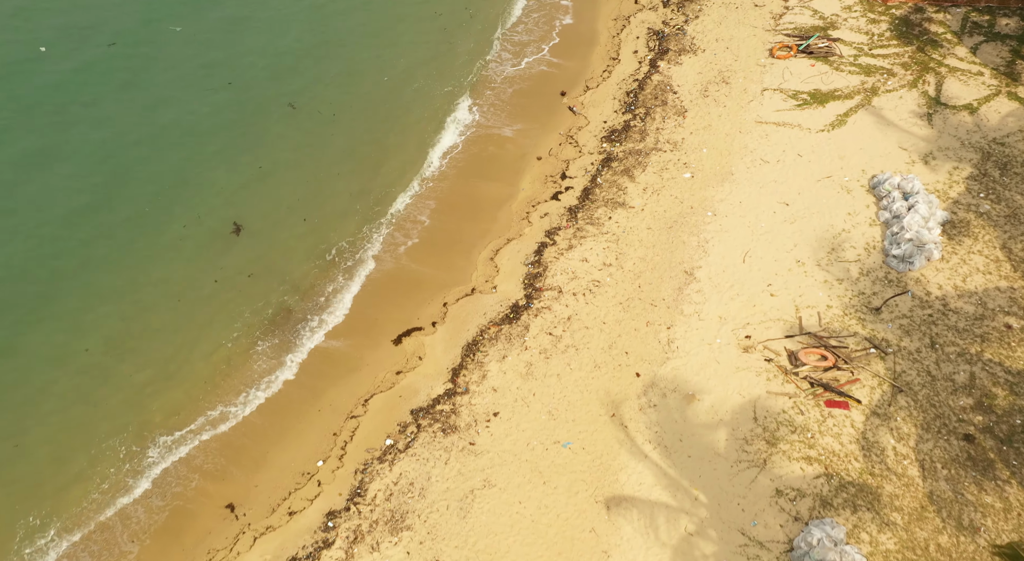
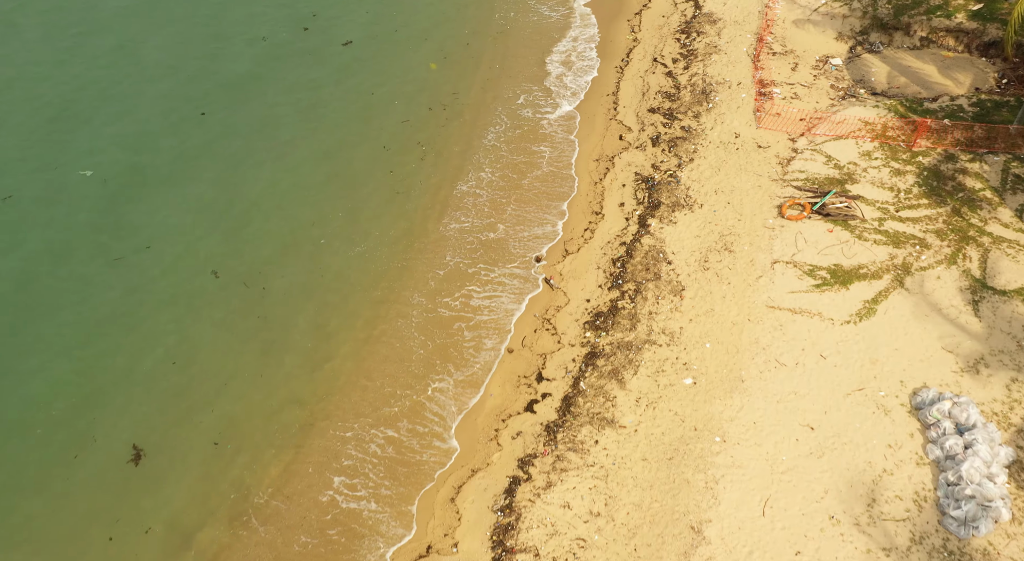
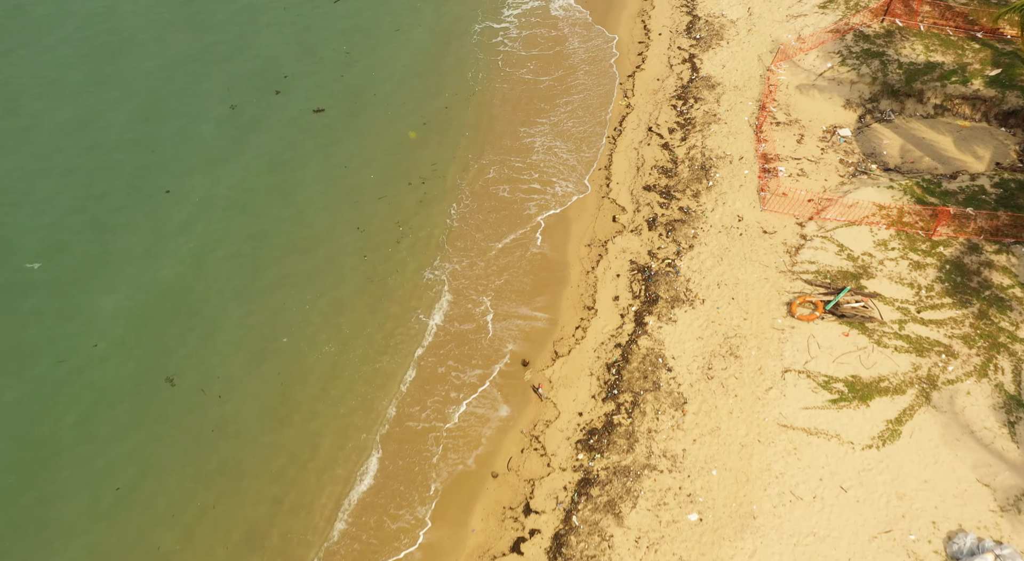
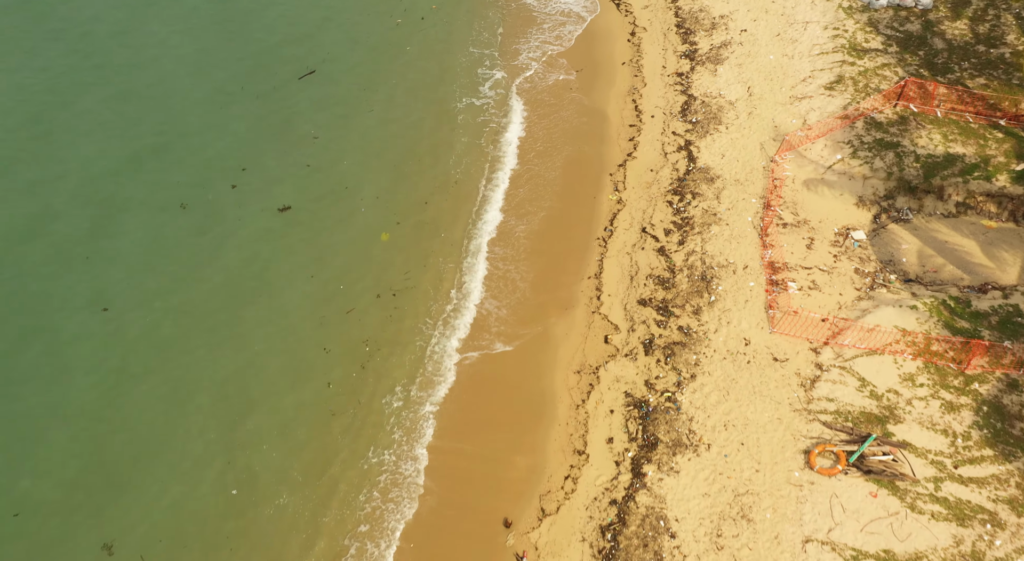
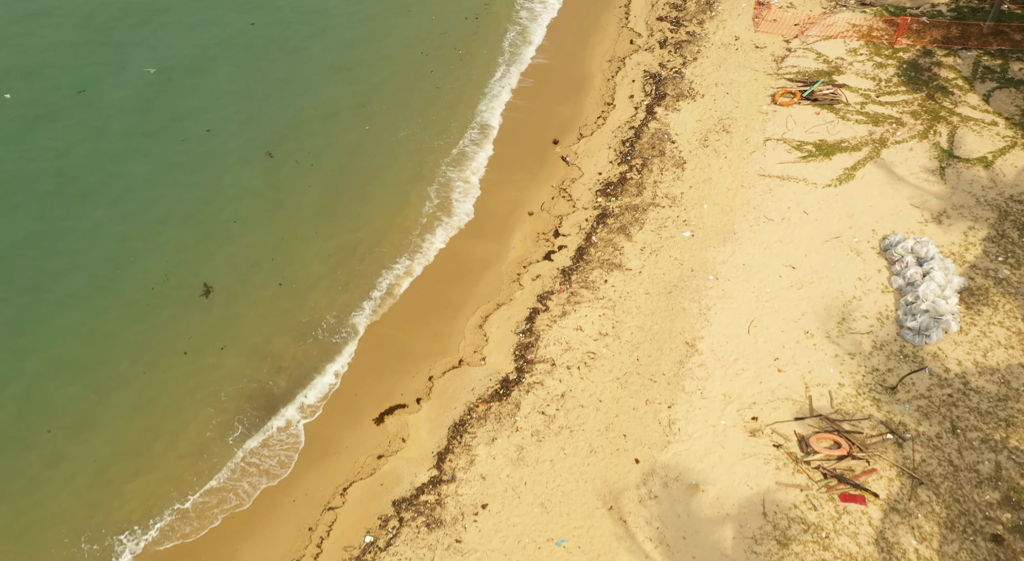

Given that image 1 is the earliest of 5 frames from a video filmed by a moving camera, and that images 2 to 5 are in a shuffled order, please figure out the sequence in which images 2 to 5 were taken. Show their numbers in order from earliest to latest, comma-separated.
5, 2, 3, 4
